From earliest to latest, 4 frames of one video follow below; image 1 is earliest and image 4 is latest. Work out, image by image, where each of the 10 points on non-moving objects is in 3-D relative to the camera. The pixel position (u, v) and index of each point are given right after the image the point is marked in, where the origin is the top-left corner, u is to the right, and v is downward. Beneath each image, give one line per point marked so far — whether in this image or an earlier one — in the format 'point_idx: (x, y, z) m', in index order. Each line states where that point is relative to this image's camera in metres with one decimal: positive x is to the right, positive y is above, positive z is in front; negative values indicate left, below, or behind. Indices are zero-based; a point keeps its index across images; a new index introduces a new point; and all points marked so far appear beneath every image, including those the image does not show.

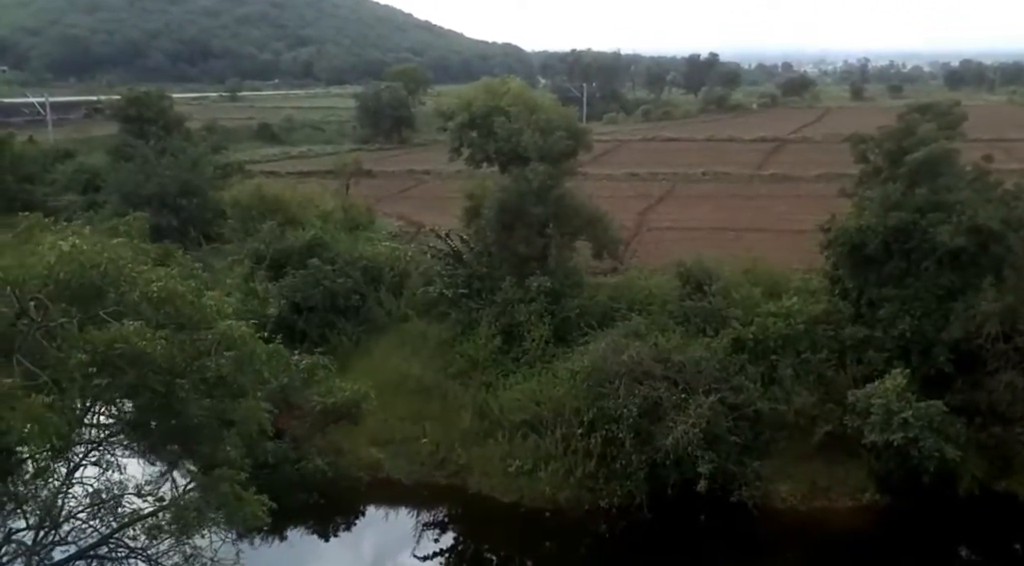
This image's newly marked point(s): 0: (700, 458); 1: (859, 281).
0: (+2.5, -2.3, +12.0) m
1: (+5.1, 0.0, +13.2) m
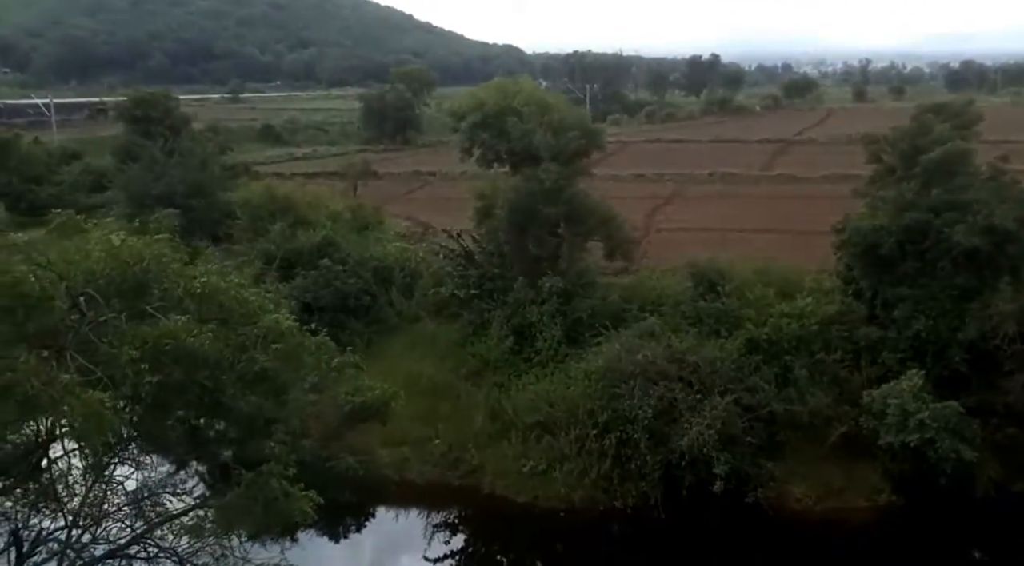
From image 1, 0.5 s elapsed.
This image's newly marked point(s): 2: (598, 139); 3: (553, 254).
0: (+2.7, -2.3, +11.9) m
1: (+5.3, 0.0, +13.2) m
2: (+1.4, +2.4, +14.8) m
3: (+0.7, +0.5, +14.6) m
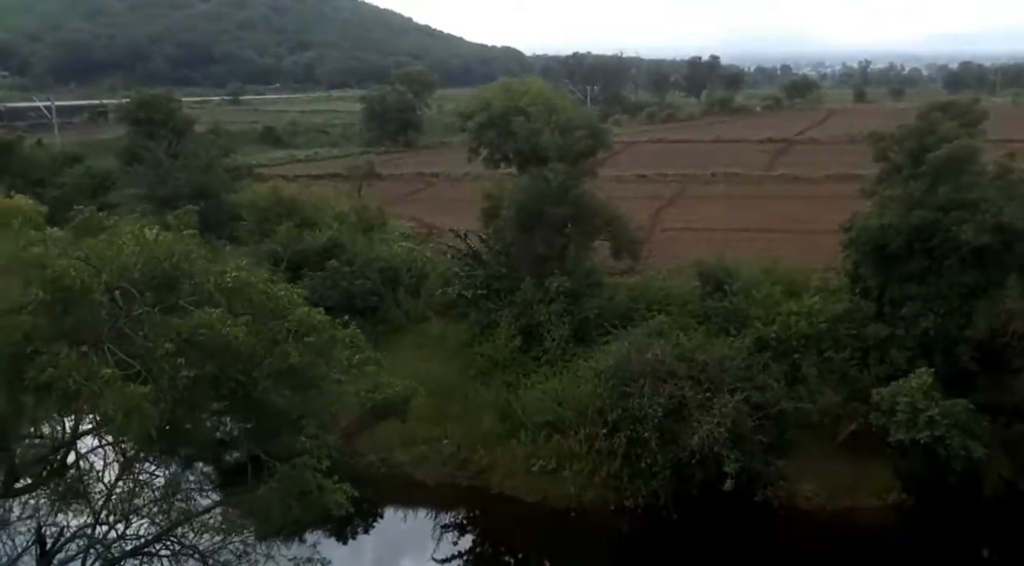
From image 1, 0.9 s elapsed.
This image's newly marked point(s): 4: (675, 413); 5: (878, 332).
0: (+2.8, -2.3, +11.9) m
1: (+5.4, +0.1, +13.2) m
2: (+1.5, +2.4, +14.9) m
3: (+0.8, +0.5, +14.6) m
4: (+2.2, -1.7, +12.1) m
5: (+5.3, -0.7, +12.9) m
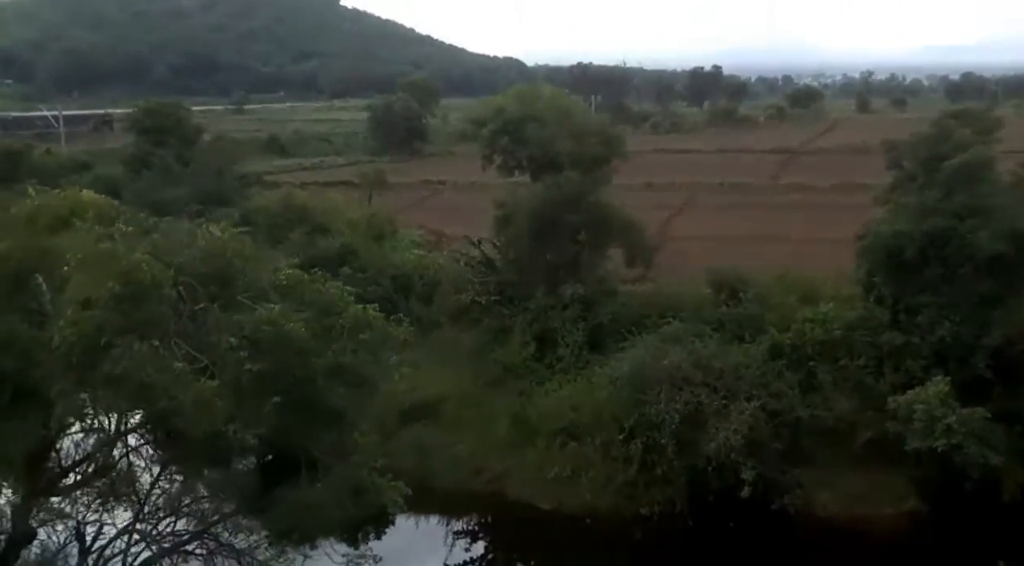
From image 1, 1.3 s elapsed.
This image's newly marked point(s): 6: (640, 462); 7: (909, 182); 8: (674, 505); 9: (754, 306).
0: (+3.0, -2.4, +11.9) m
1: (+5.7, -0.1, +13.2) m
2: (+1.7, +2.3, +14.9) m
3: (+1.0, +0.4, +14.6) m
4: (+2.4, -1.8, +12.1) m
5: (+5.5, -0.8, +12.9) m
6: (+1.7, -2.5, +12.4) m
7: (+6.1, +1.5, +13.7) m
8: (+2.2, -3.1, +12.4) m
9: (+3.8, -0.4, +14.0) m
